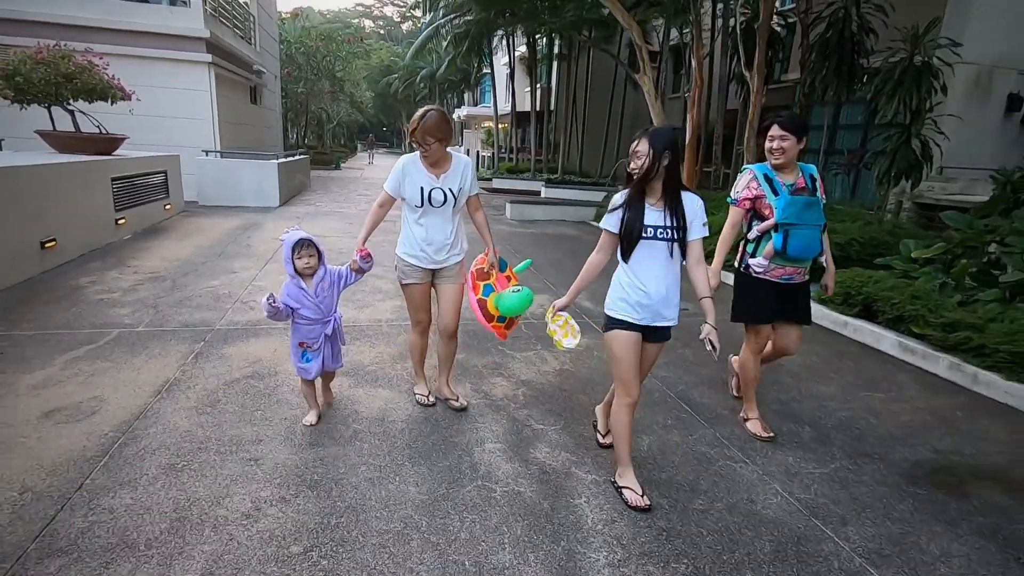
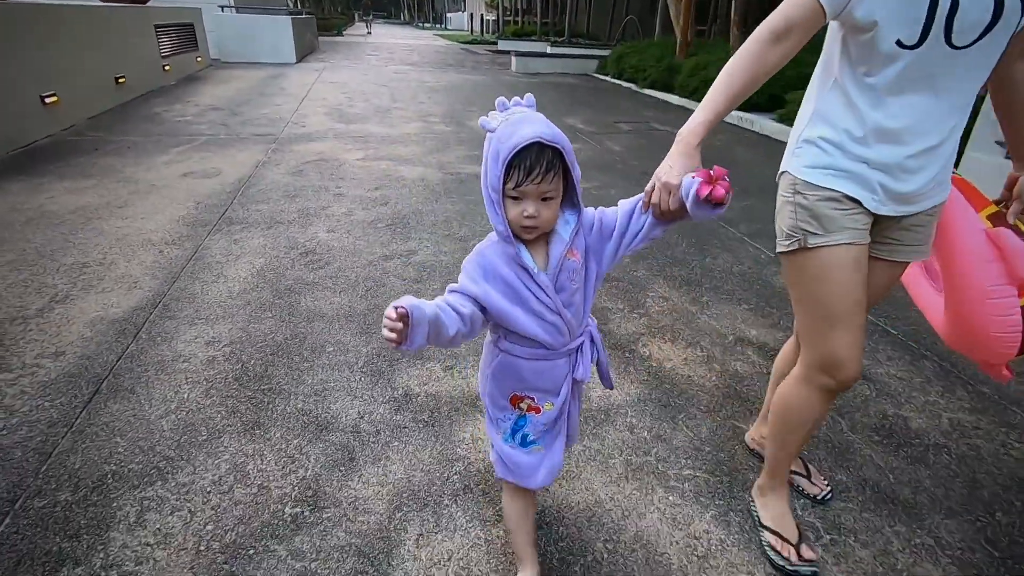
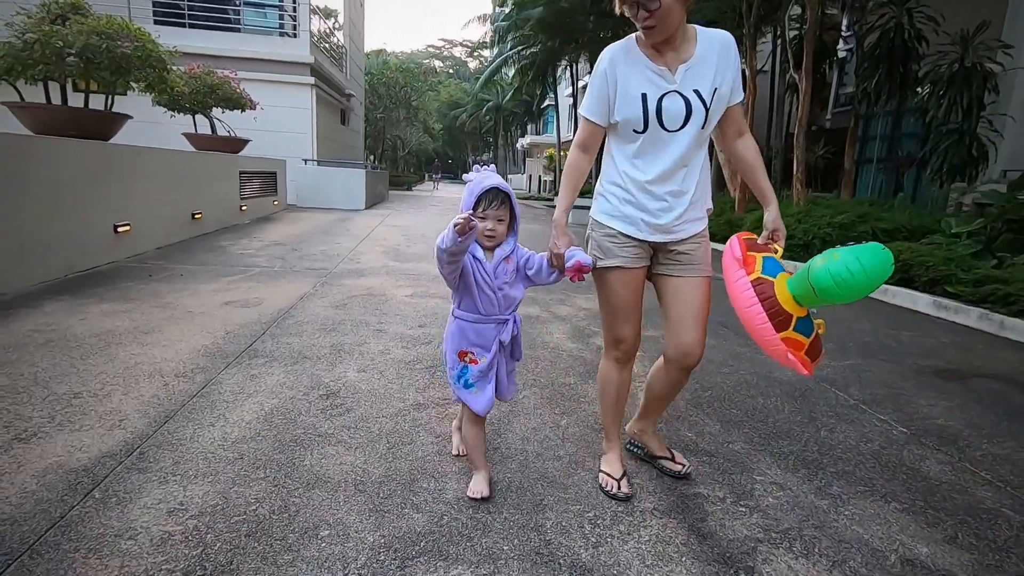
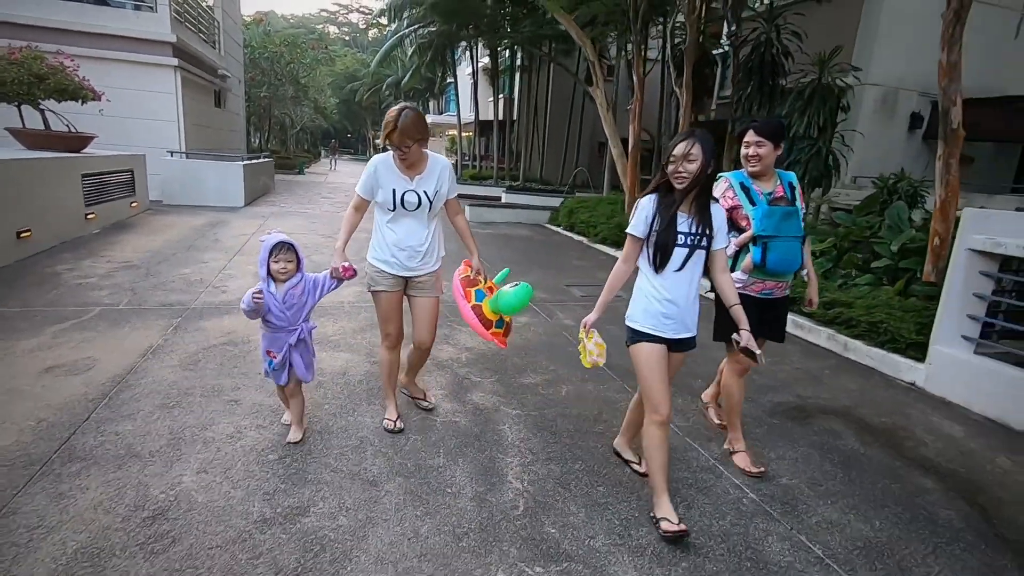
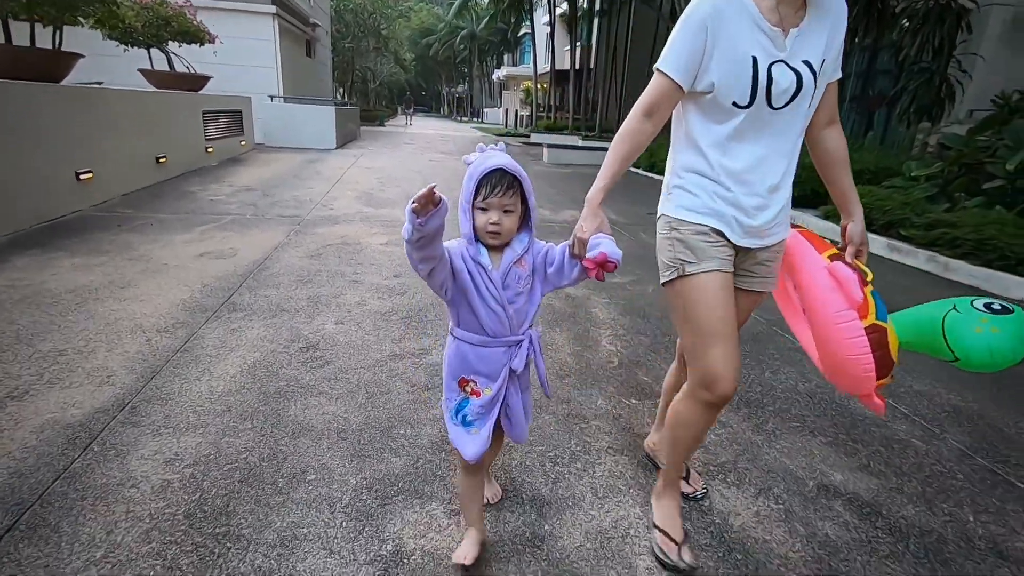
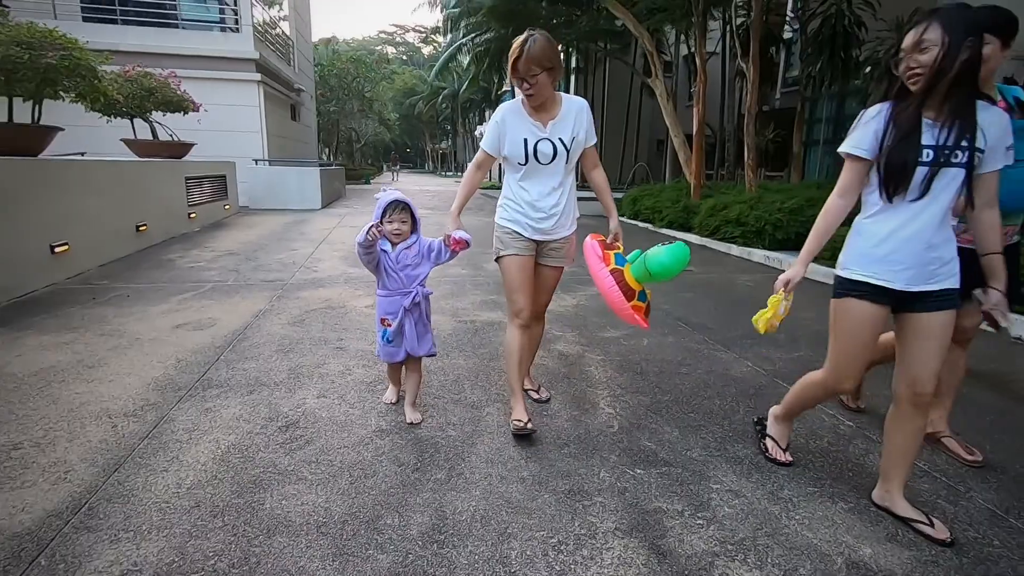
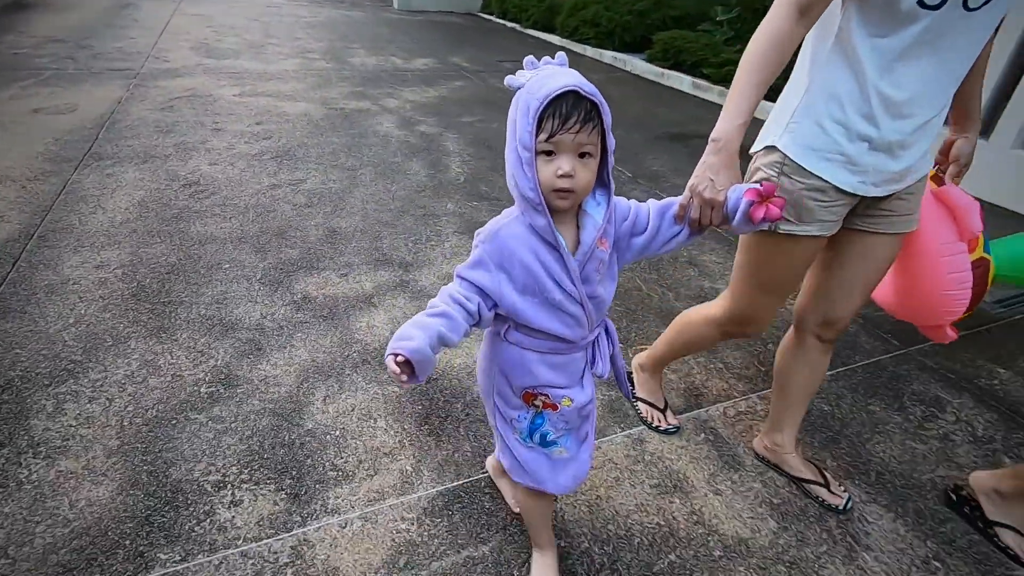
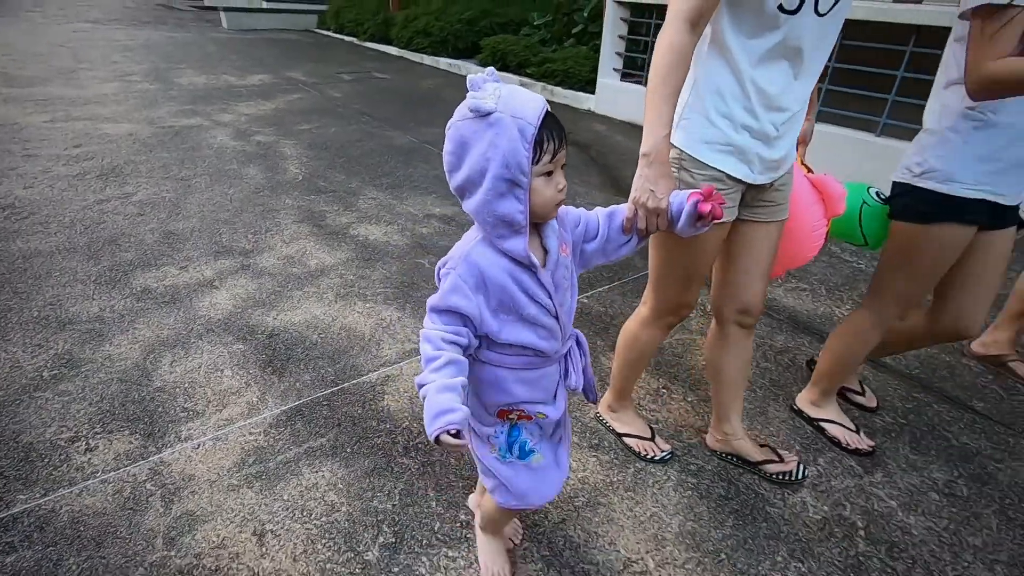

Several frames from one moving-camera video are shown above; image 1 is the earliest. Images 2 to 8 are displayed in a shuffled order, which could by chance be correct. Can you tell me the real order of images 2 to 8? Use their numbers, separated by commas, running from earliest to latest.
4, 6, 3, 5, 2, 7, 8
